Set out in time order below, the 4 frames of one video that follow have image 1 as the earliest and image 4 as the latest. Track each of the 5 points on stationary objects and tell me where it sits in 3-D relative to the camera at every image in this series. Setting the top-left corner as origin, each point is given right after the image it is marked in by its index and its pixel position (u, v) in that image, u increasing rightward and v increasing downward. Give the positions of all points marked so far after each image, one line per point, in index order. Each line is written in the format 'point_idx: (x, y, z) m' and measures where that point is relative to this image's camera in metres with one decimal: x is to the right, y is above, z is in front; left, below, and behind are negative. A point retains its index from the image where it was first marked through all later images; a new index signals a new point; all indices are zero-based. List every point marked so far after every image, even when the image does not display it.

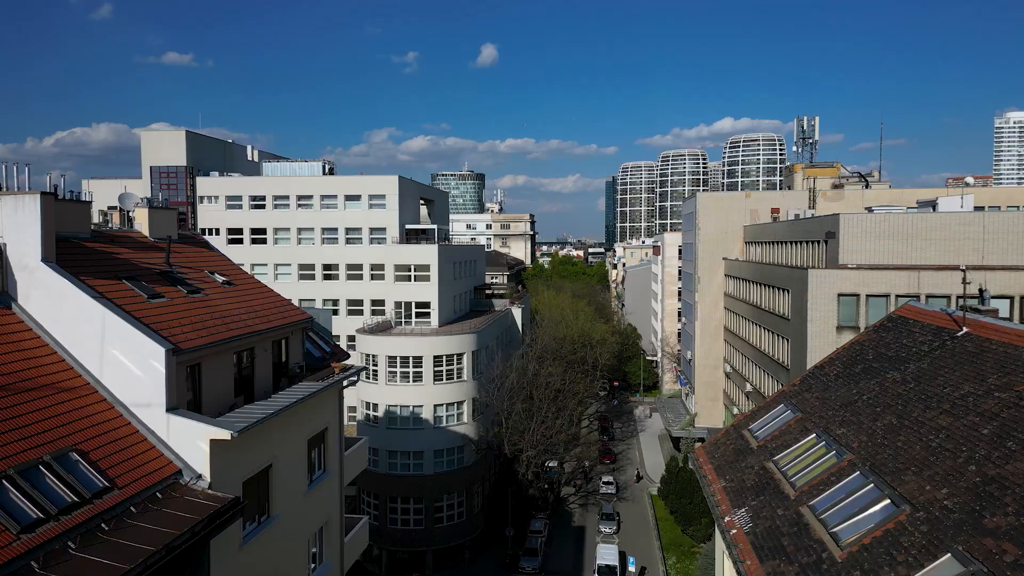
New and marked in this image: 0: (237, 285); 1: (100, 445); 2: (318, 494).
0: (-7.0, +0.1, +17.6) m
1: (-6.7, -2.6, +11.4) m
2: (-4.8, -5.1, +17.1) m
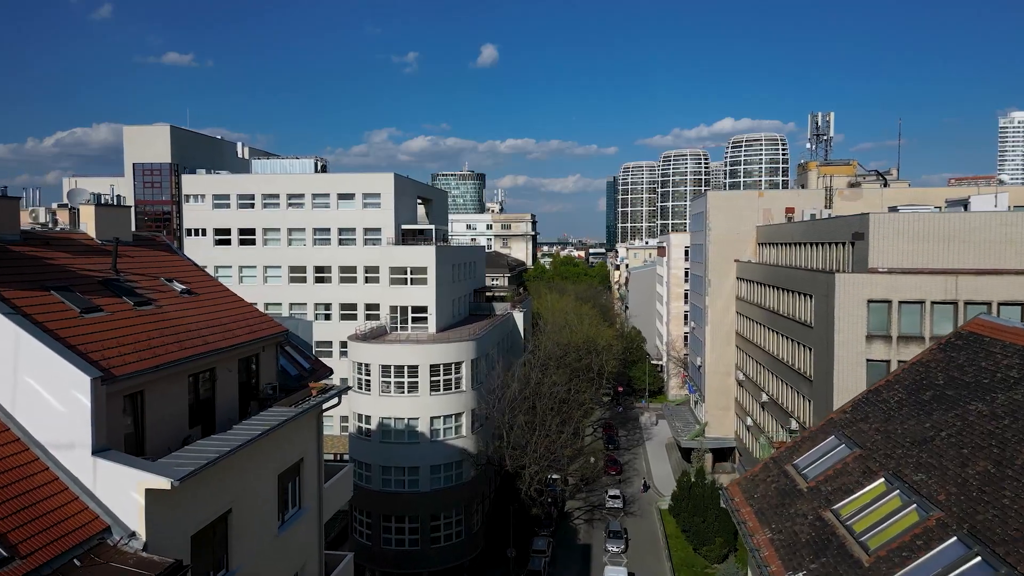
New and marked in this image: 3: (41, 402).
0: (-6.9, -0.1, +15.3) m
1: (-6.7, -2.8, +9.1) m
2: (-4.7, -5.3, +14.8) m
3: (-6.9, -1.7, +10.2) m
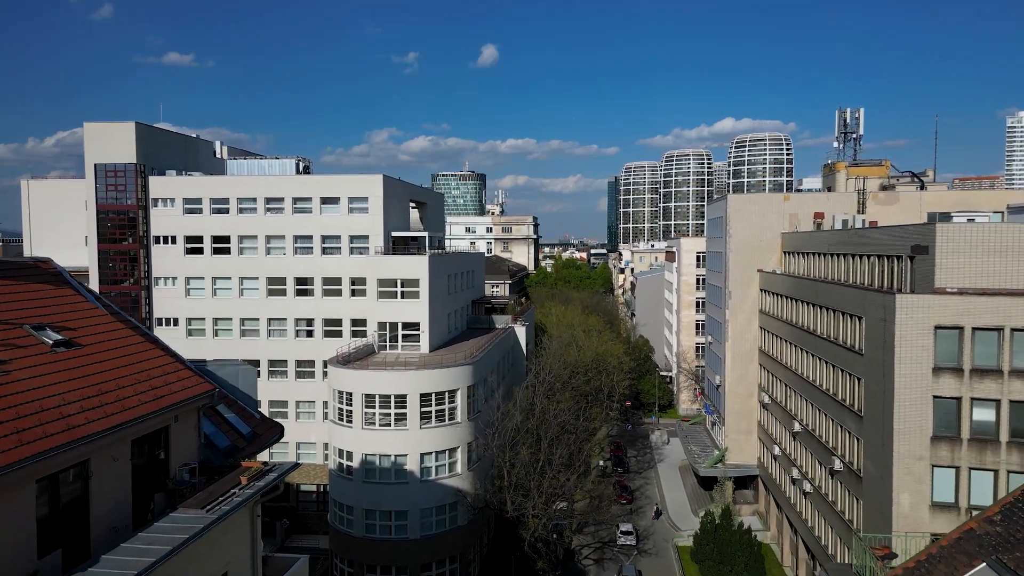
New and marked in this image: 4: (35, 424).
0: (-6.9, -0.9, +11.1) m
1: (-6.6, -3.6, +4.9) m
2: (-4.7, -6.1, +10.6) m
3: (-6.9, -2.5, +6.0) m
4: (-6.2, -1.7, +9.0) m
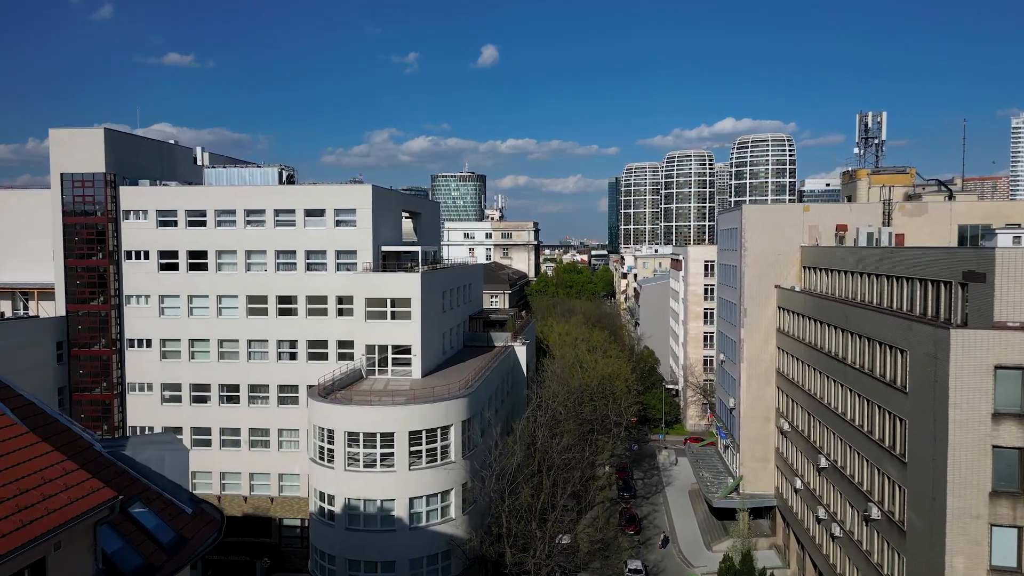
0: (-6.9, -1.9, +8.2) m
1: (-6.7, -4.6, +2.0) m
2: (-4.7, -7.1, +7.7) m
3: (-6.9, -3.5, +3.1) m
4: (-6.3, -2.7, +6.1) m
